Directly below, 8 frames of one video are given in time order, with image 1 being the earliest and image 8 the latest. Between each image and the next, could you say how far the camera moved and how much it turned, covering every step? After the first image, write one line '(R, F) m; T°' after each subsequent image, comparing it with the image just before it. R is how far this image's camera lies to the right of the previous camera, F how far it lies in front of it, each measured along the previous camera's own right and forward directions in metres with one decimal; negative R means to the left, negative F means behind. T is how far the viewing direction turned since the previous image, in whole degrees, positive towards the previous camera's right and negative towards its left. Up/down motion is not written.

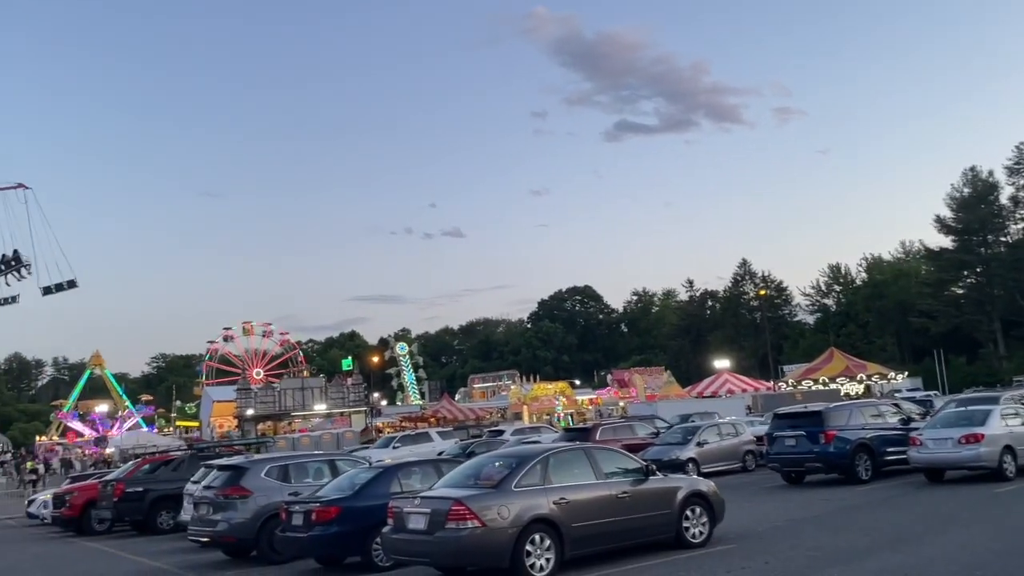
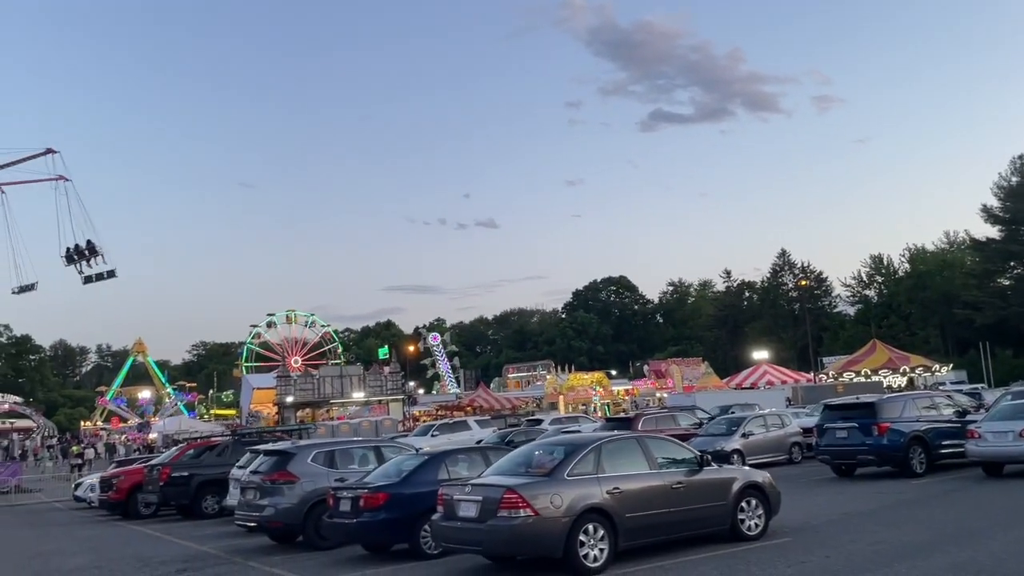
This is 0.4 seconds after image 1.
(-0.2, +0.2) m; -2°
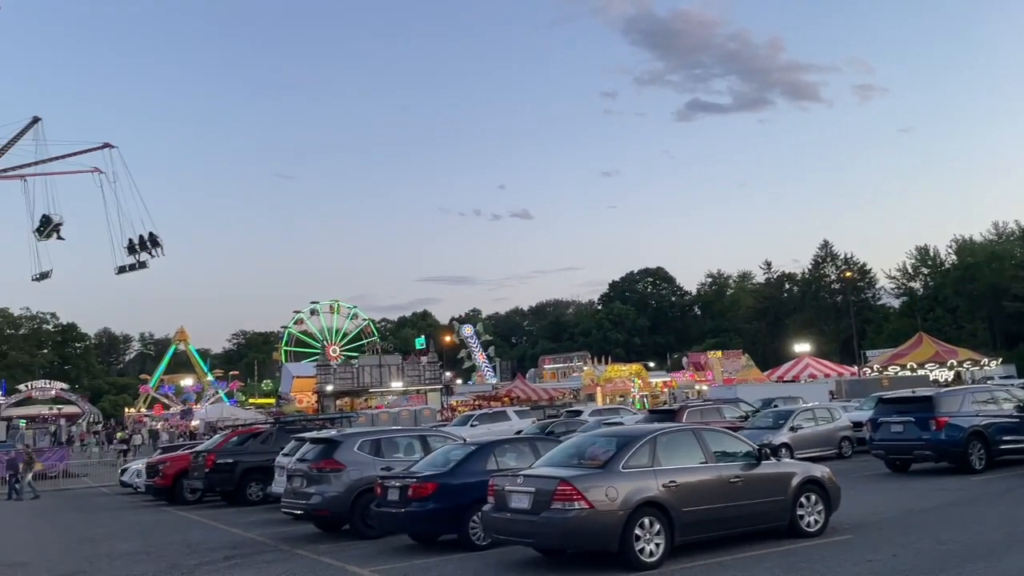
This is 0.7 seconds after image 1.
(-0.2, +0.2) m; -2°
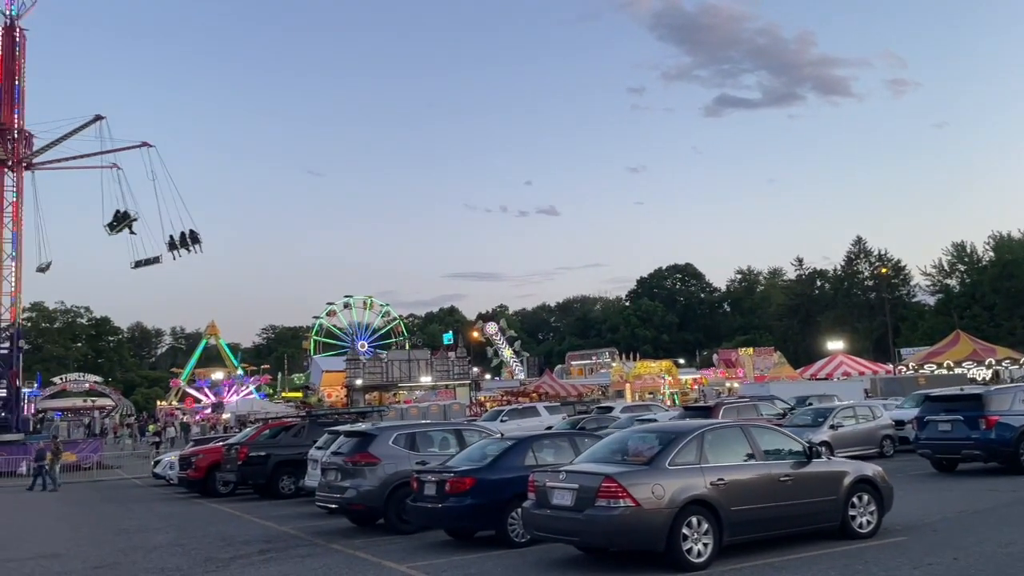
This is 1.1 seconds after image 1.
(-0.2, +0.3) m; -2°
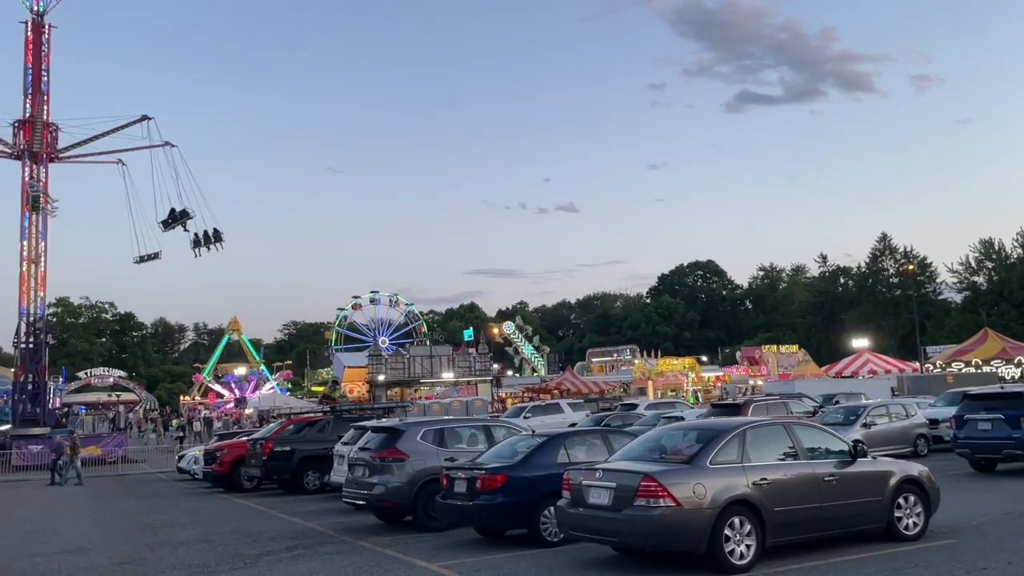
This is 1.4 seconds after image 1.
(-0.2, +0.2) m; -1°
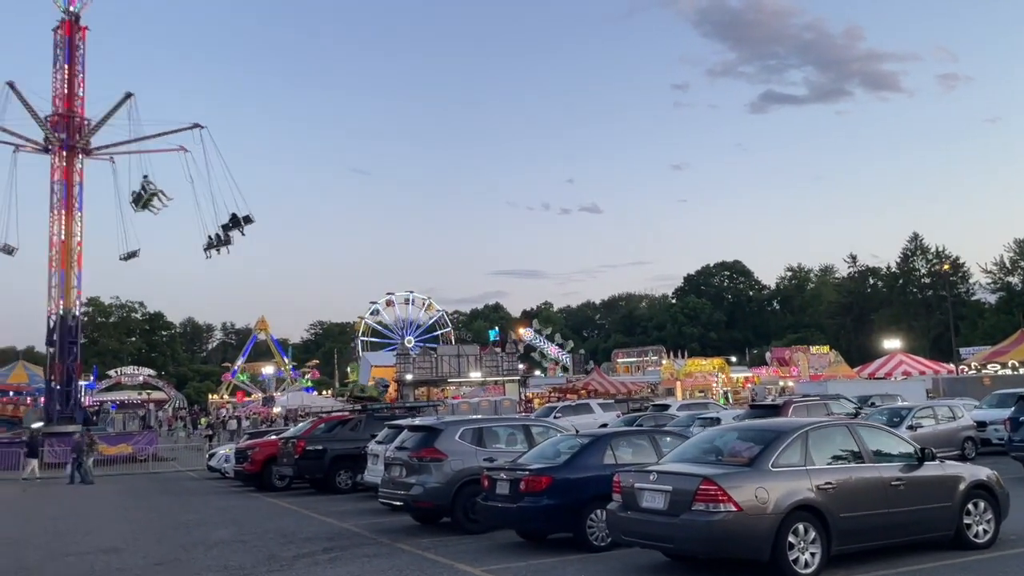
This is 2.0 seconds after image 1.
(-0.3, +0.4) m; -2°
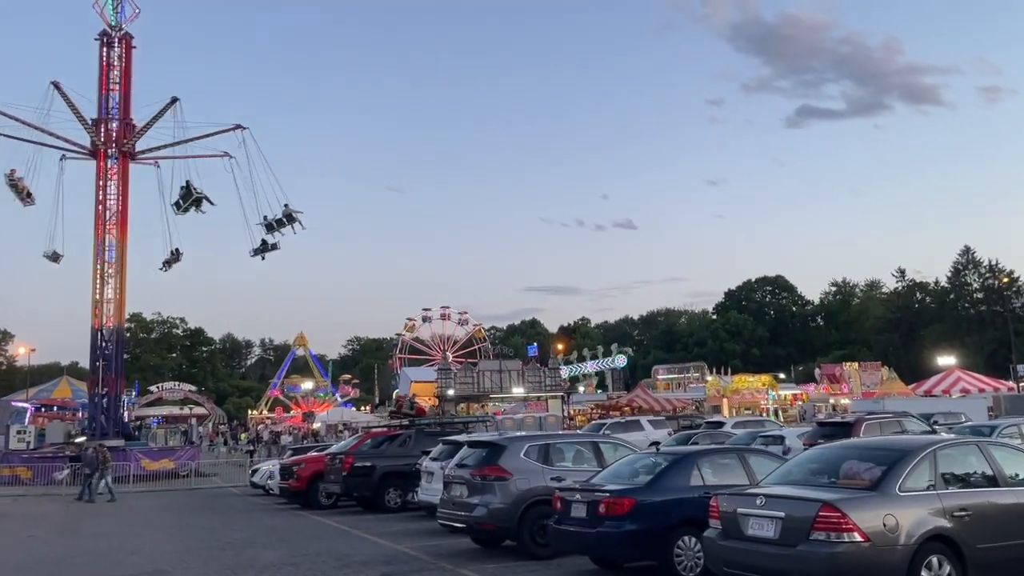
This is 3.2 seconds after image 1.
(-0.4, +0.8) m; -2°
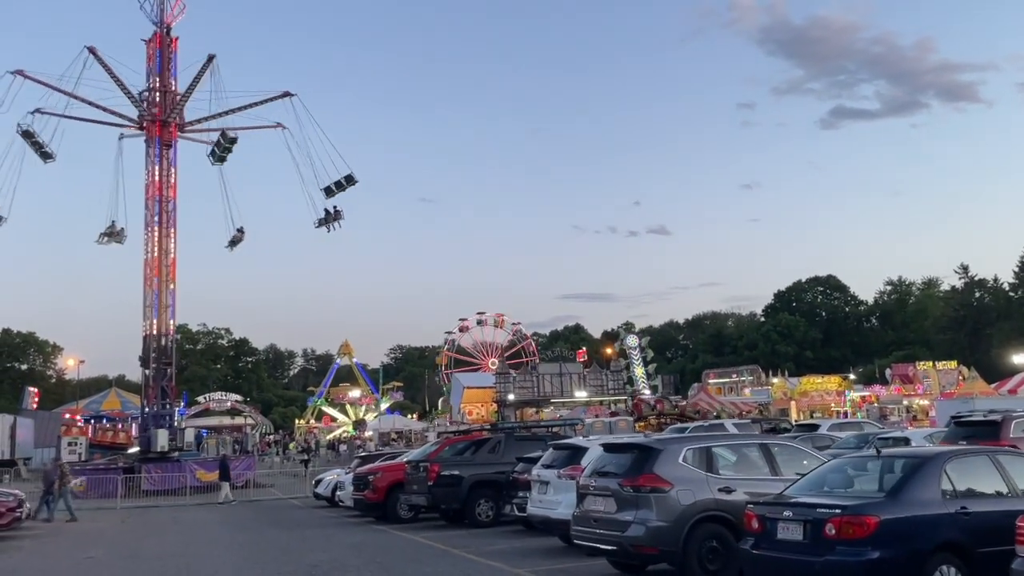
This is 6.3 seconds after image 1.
(-1.3, +2.0) m; -2°
